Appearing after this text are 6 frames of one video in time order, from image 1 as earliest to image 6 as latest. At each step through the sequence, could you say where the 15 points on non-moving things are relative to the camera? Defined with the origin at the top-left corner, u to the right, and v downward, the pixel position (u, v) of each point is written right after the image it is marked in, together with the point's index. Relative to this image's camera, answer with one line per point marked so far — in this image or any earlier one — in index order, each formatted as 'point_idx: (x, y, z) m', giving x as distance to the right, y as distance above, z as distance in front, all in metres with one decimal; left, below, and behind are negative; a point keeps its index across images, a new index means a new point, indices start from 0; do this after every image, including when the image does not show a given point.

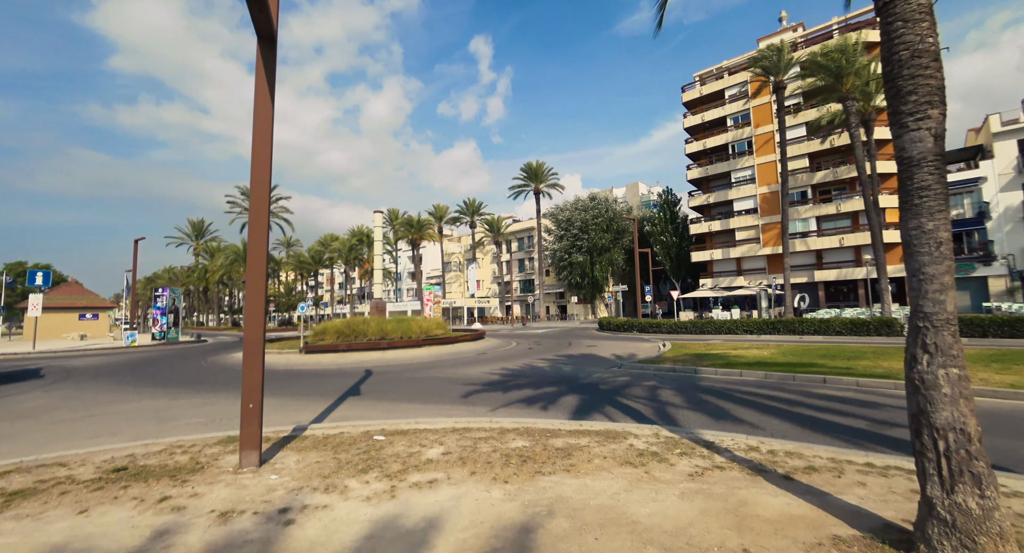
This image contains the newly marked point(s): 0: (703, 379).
0: (+4.7, -2.5, +11.1) m
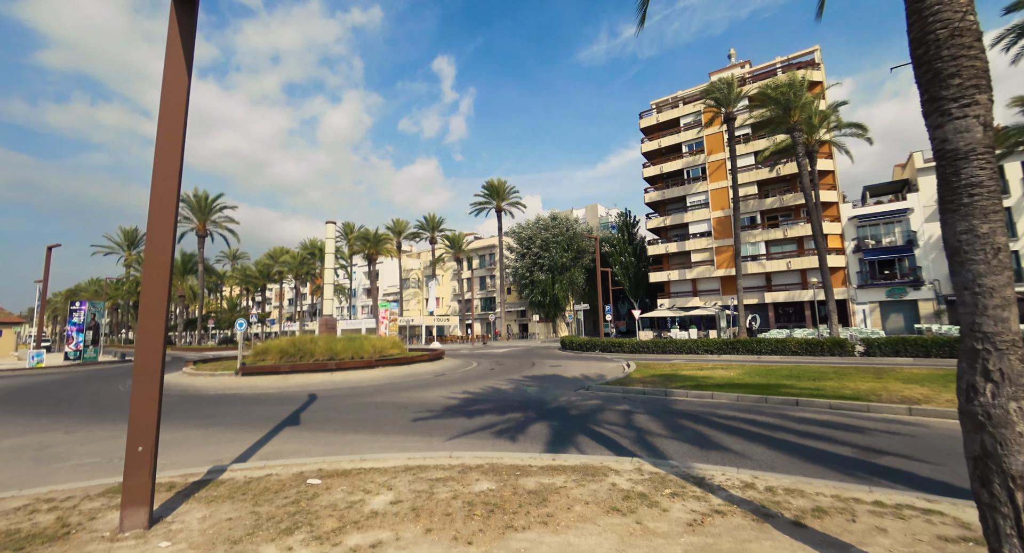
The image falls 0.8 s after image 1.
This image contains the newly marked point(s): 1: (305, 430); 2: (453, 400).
0: (+3.8, -2.9, +10.6) m
1: (-4.2, -3.1, +9.2) m
2: (-1.6, -3.3, +12.2) m
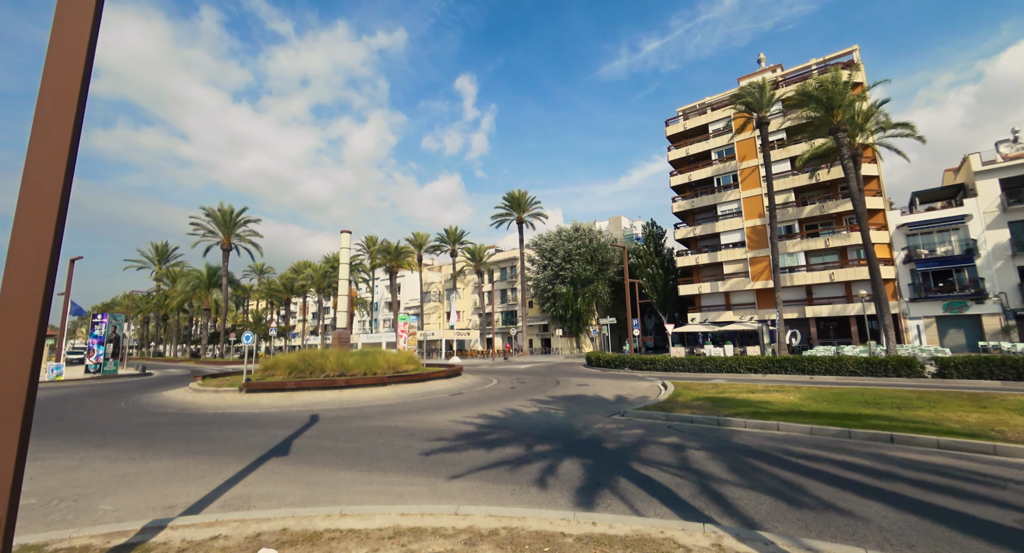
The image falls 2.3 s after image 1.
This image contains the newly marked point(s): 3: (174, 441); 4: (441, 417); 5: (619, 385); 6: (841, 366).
0: (+4.3, -3.1, +8.8) m
1: (-3.8, -3.2, +7.8) m
2: (-1.0, -3.5, +10.7) m
3: (-7.7, -3.7, +10.2) m
4: (-1.9, -3.7, +12.0) m
5: (+4.3, -4.4, +18.4) m
6: (+13.7, -3.8, +19.0) m
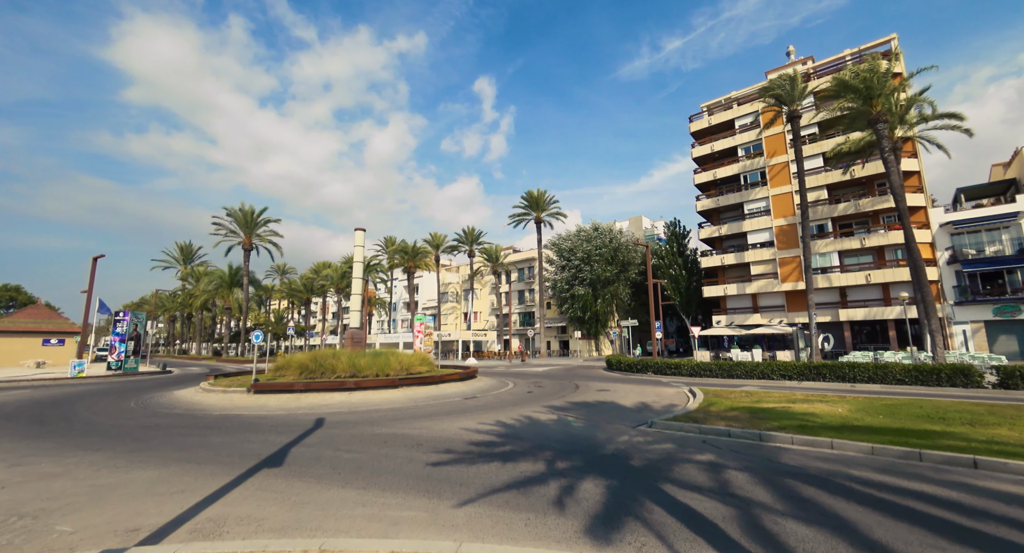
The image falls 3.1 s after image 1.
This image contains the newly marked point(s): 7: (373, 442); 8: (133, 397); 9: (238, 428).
0: (+4.6, -3.0, +7.7) m
1: (-3.6, -3.1, +7.0) m
2: (-0.7, -3.4, +9.8) m
3: (-7.3, -3.6, +9.6) m
4: (-1.5, -3.6, +11.2) m
5: (+5.0, -4.4, +17.3) m
6: (+14.4, -3.8, +17.5) m
7: (-2.9, -3.4, +9.4) m
8: (-15.8, -5.0, +18.9) m
9: (-7.1, -3.9, +11.8) m
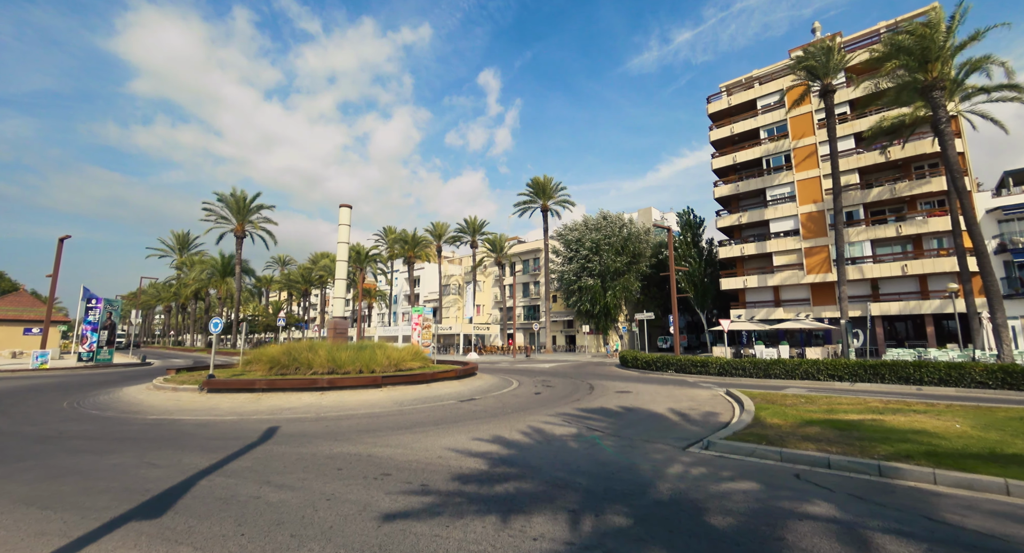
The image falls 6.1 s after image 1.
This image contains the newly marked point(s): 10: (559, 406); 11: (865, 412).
0: (+4.6, -2.5, +5.0) m
1: (-3.5, -2.5, +4.3) m
2: (-0.6, -2.8, +7.1) m
3: (-7.2, -2.9, +7.0) m
4: (-1.4, -3.0, +8.5) m
5: (+5.1, -3.7, +14.5) m
6: (+14.5, -3.2, +14.7) m
7: (-2.8, -2.8, +6.7) m
8: (-15.6, -4.2, +16.3) m
9: (-7.0, -3.3, +9.2) m
10: (+1.3, -3.5, +12.1) m
11: (+7.5, -2.9, +9.8) m
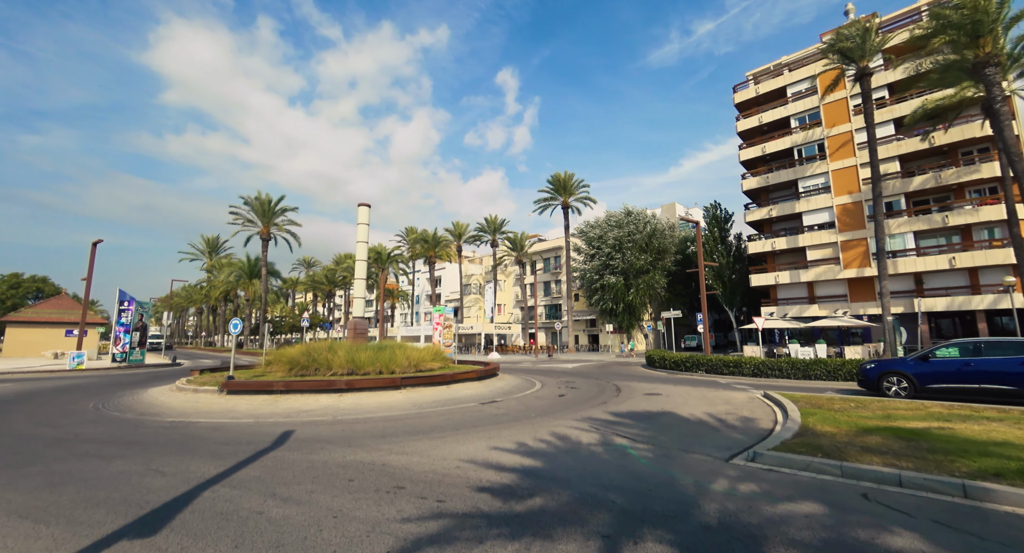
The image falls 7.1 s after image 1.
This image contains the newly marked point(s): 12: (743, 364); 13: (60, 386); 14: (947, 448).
0: (+4.9, -2.4, +4.2) m
1: (-3.3, -2.5, +3.9) m
2: (-0.3, -2.8, +6.5) m
3: (-6.9, -2.9, +6.7) m
4: (-1.0, -3.0, +7.9) m
5: (+5.8, -3.6, +13.7) m
6: (+15.2, -3.0, +13.4) m
7: (-2.5, -2.8, +6.3) m
8: (-14.8, -4.3, +16.4) m
9: (-6.6, -3.3, +8.9) m
10: (+1.9, -3.4, +11.5) m
11: (+8.0, -2.7, +8.9) m
12: (+9.9, -3.7, +19.6) m
13: (-19.9, -4.8, +19.9) m
14: (+6.3, -2.5, +6.7) m
